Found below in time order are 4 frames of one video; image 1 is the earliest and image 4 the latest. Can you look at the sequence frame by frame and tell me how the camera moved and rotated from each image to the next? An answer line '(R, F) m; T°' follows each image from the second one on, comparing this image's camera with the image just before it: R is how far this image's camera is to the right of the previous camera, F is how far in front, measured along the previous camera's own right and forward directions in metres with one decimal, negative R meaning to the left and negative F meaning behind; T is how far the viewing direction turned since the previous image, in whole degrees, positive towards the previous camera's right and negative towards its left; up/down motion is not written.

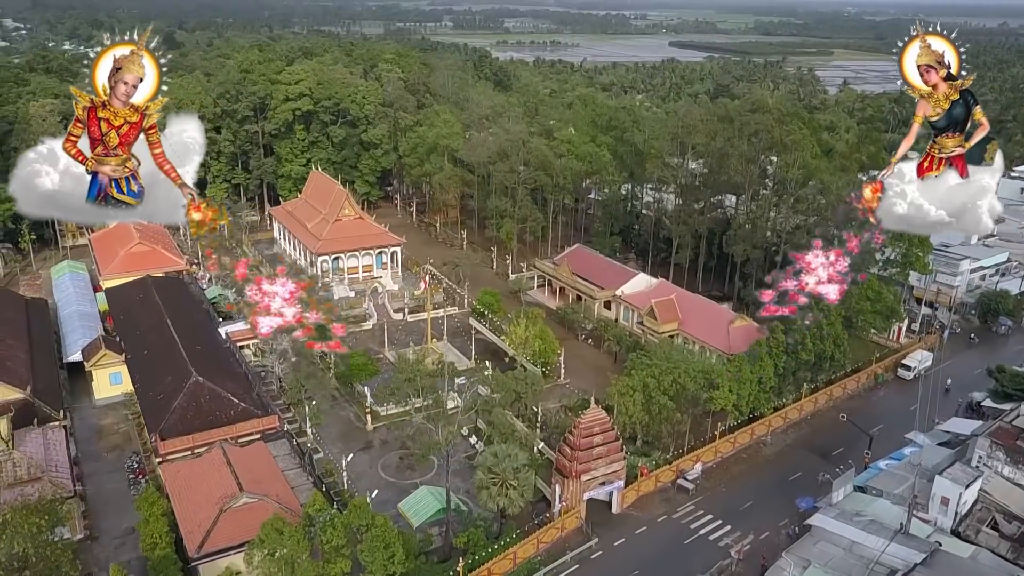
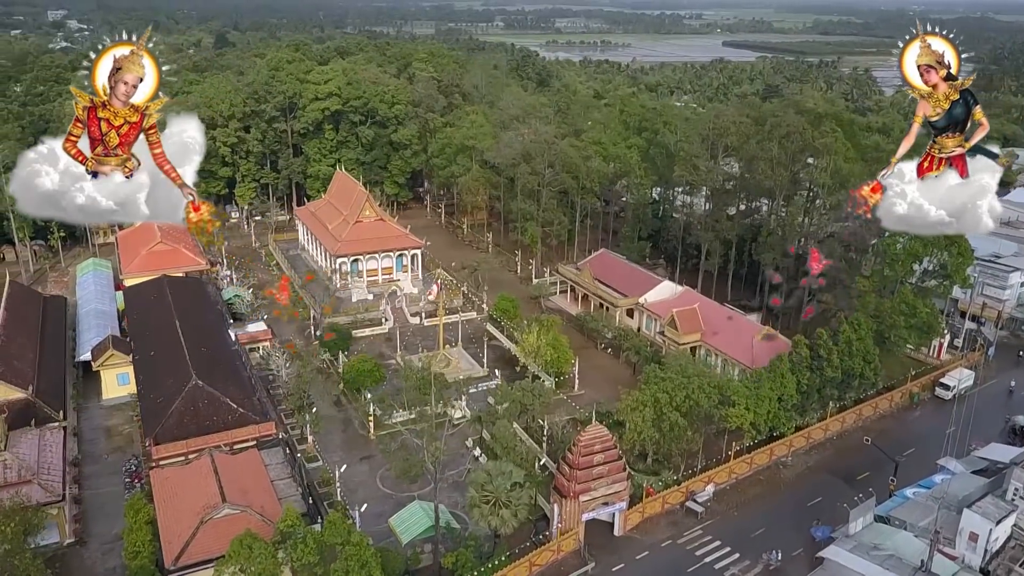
(+1.3, +1.0) m; -3°
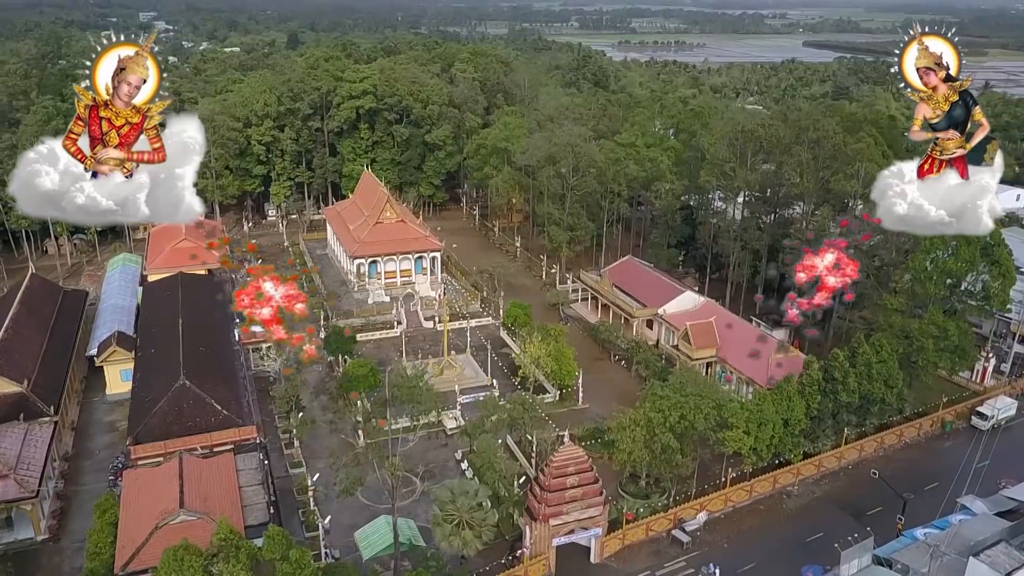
(+2.5, +1.0) m; -5°
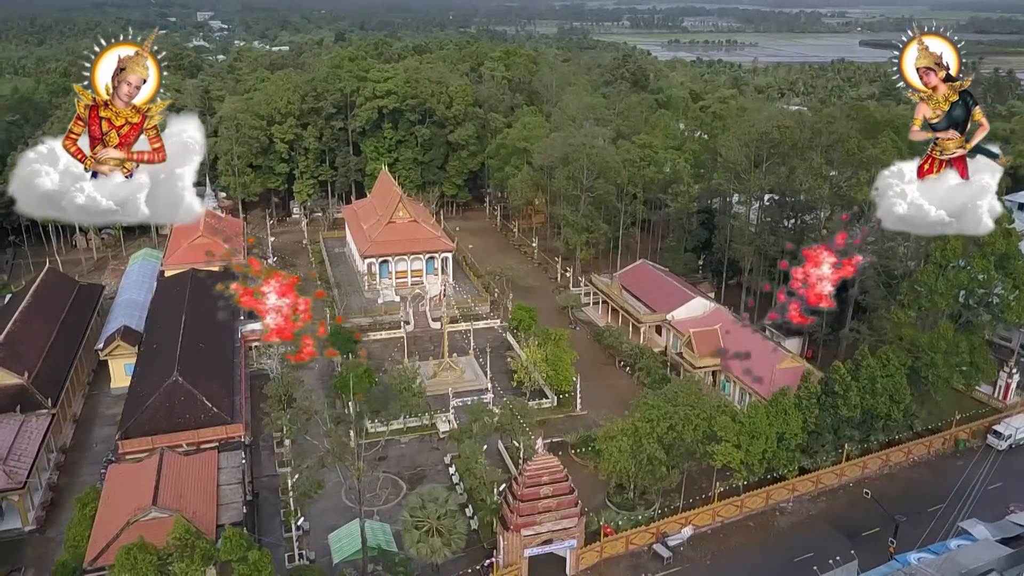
(+1.8, +0.4) m; -3°
